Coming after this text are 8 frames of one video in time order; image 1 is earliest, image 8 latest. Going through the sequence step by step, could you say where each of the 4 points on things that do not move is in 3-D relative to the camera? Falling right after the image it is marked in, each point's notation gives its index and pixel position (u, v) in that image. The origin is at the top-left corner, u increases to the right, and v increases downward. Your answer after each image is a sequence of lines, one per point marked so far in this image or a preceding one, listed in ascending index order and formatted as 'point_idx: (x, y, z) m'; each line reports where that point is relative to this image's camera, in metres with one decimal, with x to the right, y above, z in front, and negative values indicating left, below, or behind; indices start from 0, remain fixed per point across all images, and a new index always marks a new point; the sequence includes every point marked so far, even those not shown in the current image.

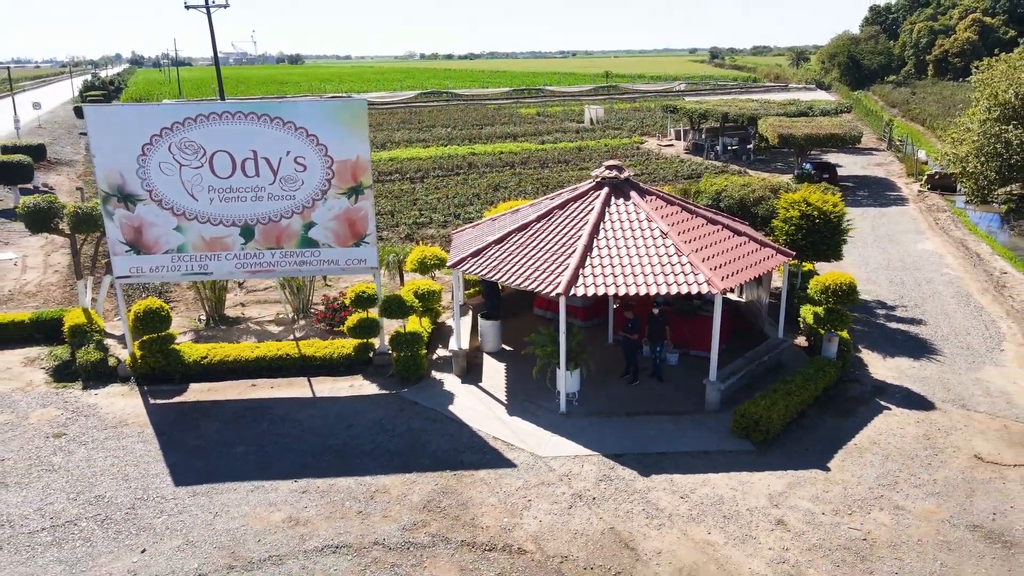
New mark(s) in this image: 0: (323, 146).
0: (-2.7, +2.1, +10.7) m
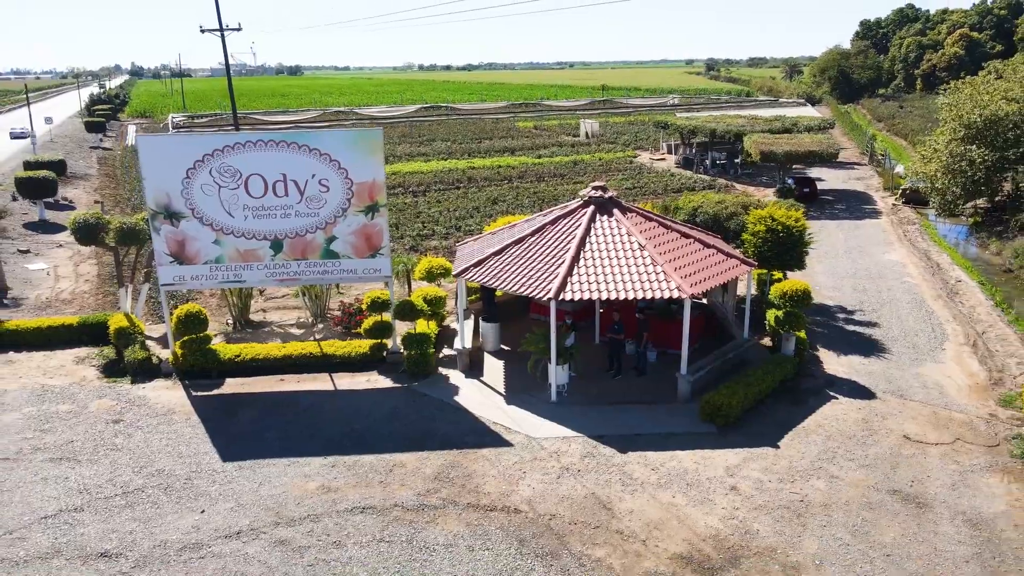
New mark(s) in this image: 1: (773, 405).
0: (-2.8, +2.0, +12.2) m
1: (+3.9, -1.7, +10.9) m
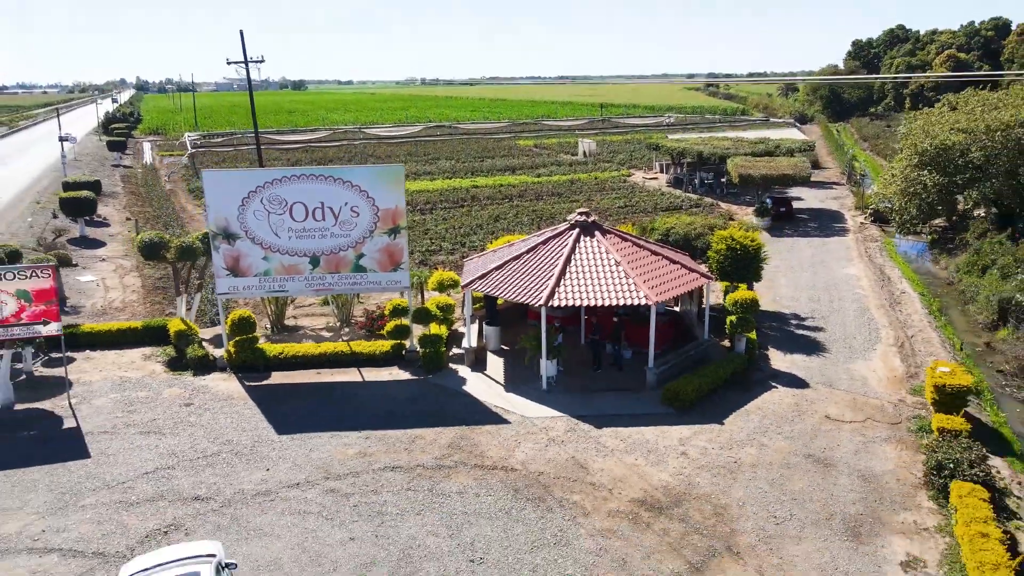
0: (-2.8, +1.8, +14.7) m
1: (+3.9, -1.9, +13.3) m
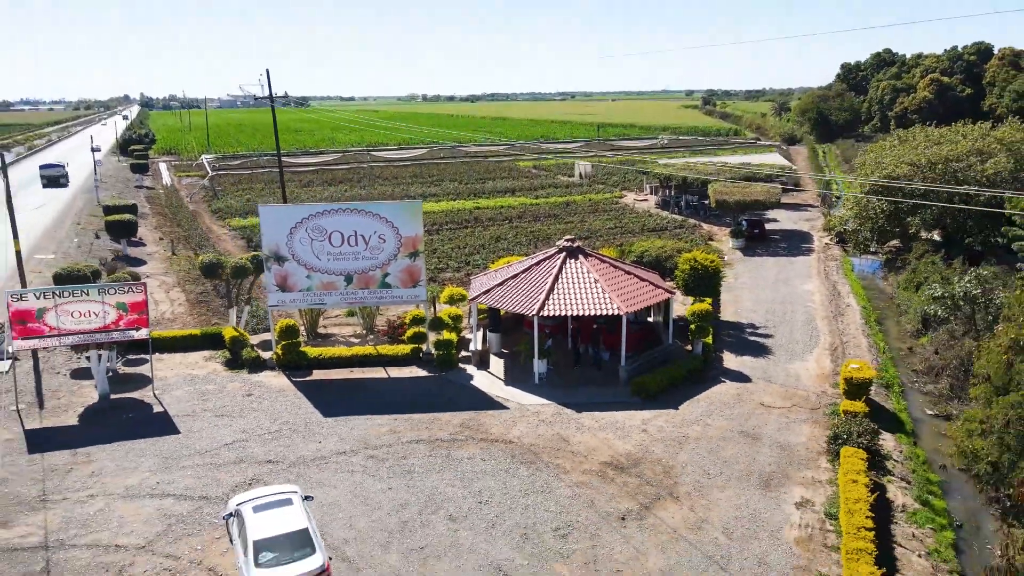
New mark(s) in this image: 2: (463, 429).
0: (-2.9, +1.5, +17.9) m
1: (+3.9, -2.2, +16.4) m
2: (-1.0, -2.8, +14.6) m
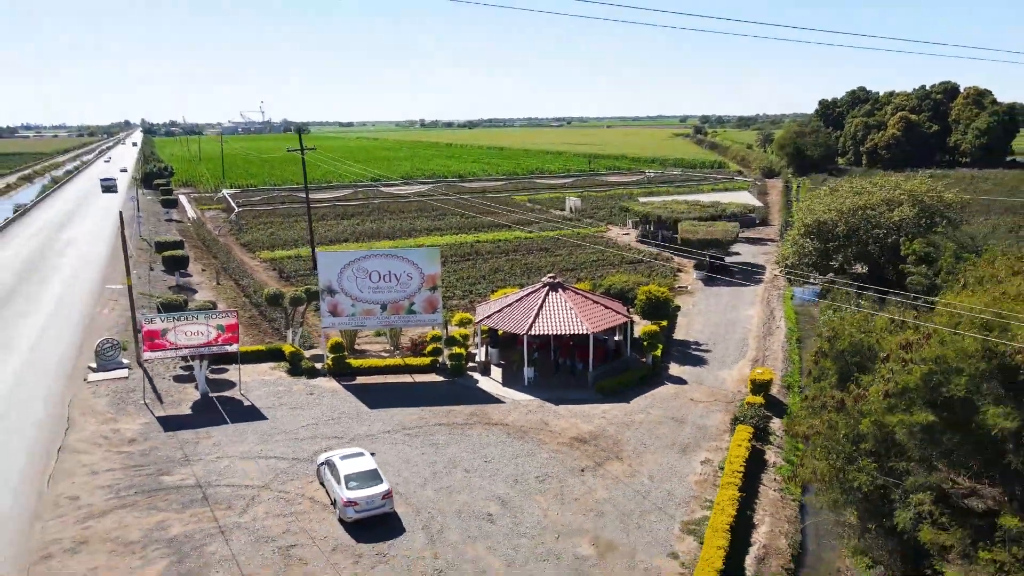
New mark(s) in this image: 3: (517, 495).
0: (-3.0, +0.6, +23.5) m
1: (+3.7, -3.0, +22.0) m
2: (-1.1, -3.6, +20.1) m
3: (+0.1, -4.5, +15.9) m
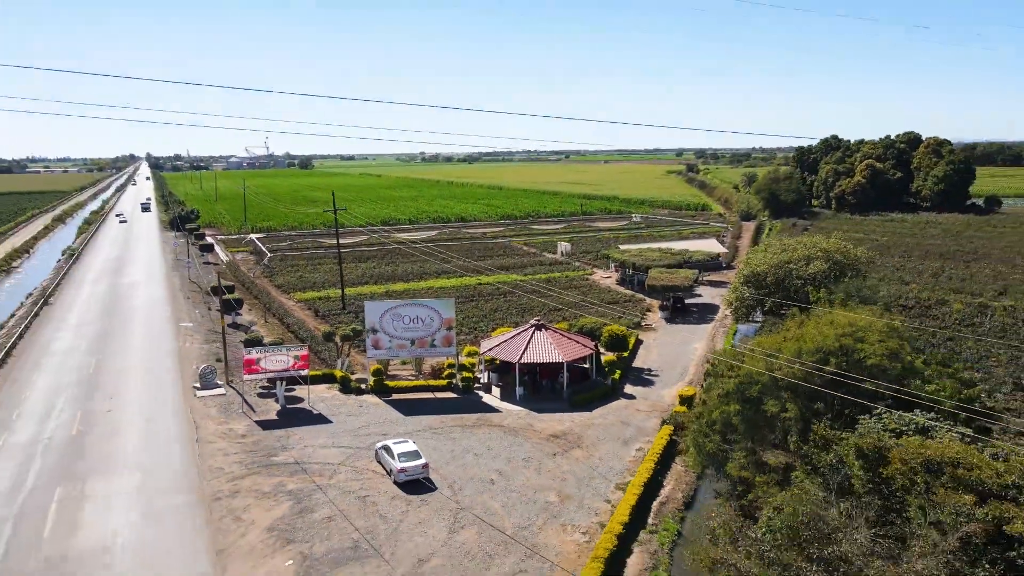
0: (-3.2, -1.1, +31.7) m
1: (+3.6, -4.7, +30.0) m
2: (-1.3, -5.2, +28.1) m
3: (-0.1, -5.9, +23.8) m
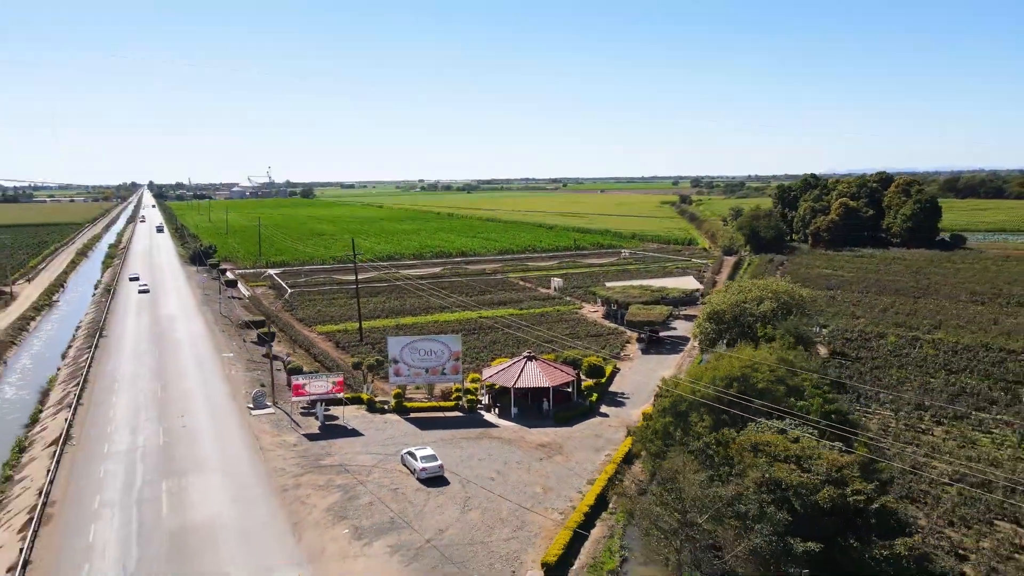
0: (-3.4, -3.2, +38.8) m
1: (+3.3, -6.7, +37.0) m
2: (-1.5, -7.1, +35.0) m
3: (-0.3, -7.7, +30.7) m
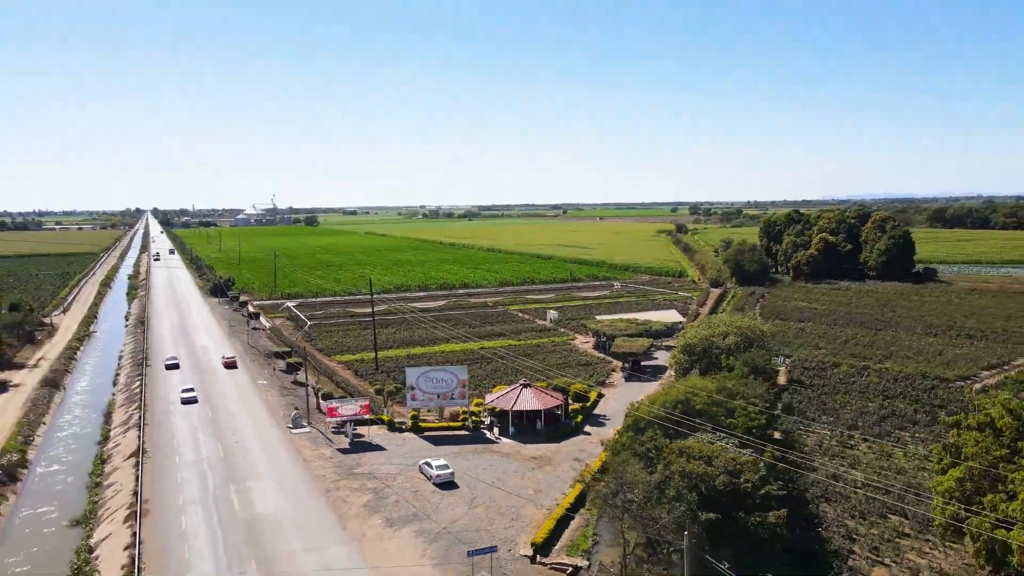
0: (-3.5, -5.6, +46.0) m
1: (+3.2, -9.1, +44.0) m
2: (-1.6, -9.4, +42.1) m
3: (-0.4, -9.9, +37.8) m
